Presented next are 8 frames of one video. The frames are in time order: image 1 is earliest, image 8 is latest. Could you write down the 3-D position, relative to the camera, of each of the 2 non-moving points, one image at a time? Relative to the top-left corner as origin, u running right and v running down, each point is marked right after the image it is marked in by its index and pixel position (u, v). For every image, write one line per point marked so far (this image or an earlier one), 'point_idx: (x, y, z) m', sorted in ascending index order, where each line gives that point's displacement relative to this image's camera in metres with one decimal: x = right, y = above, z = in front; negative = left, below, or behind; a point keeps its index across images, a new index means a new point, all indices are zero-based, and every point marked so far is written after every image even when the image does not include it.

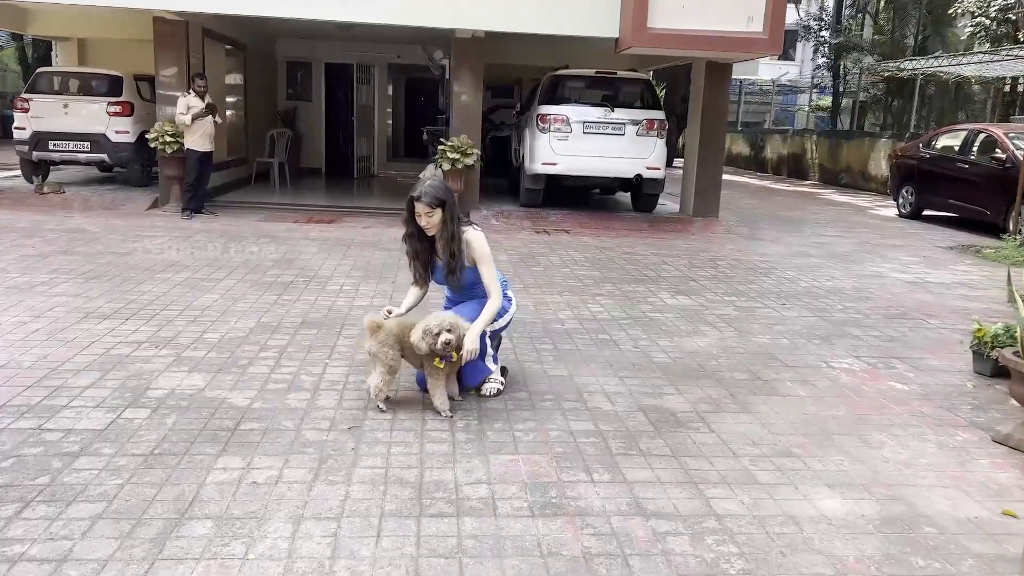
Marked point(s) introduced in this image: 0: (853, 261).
0: (+3.8, +0.3, +8.9) m
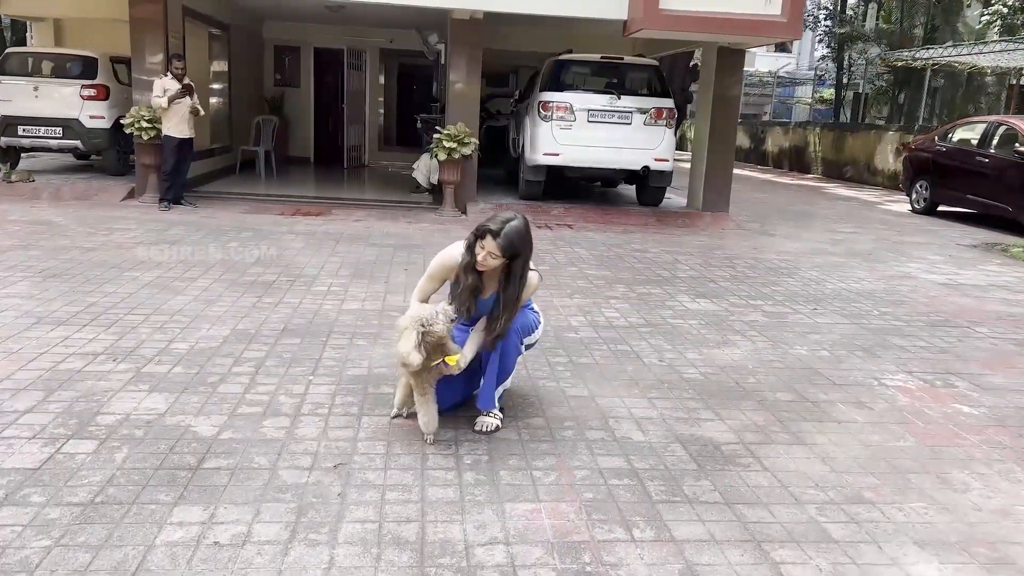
0: (+3.8, +0.3, +8.4) m
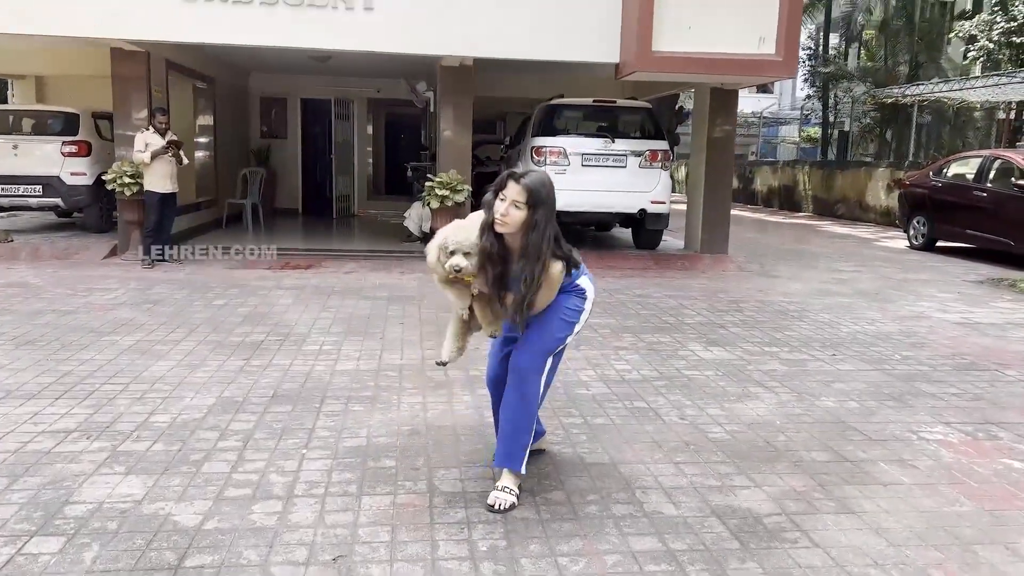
0: (+3.7, -0.1, +8.1) m
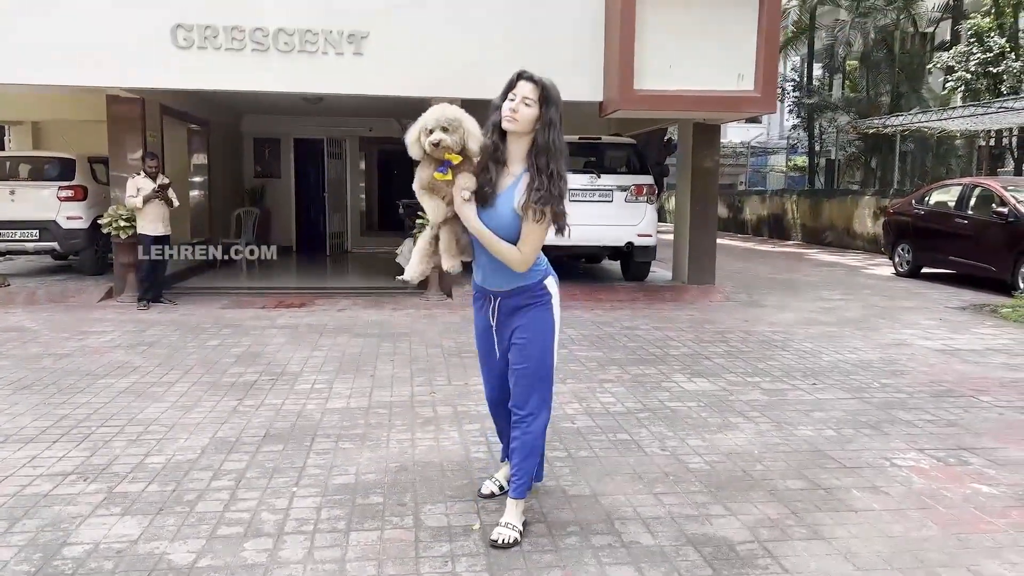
0: (+3.6, -0.4, +8.3) m
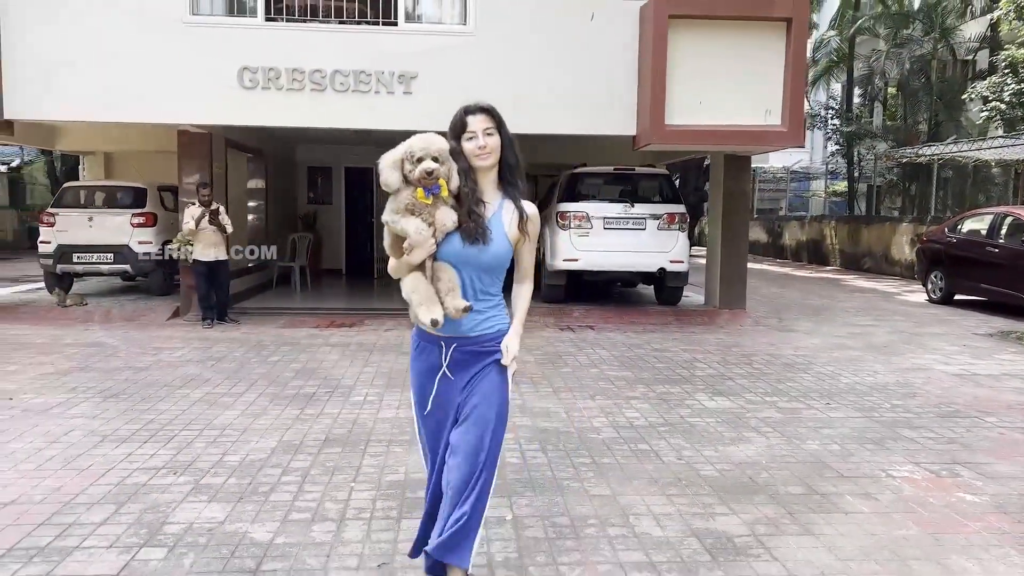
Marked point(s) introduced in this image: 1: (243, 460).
0: (+4.0, -0.7, +8.6) m
1: (-1.5, -1.0, +4.6) m
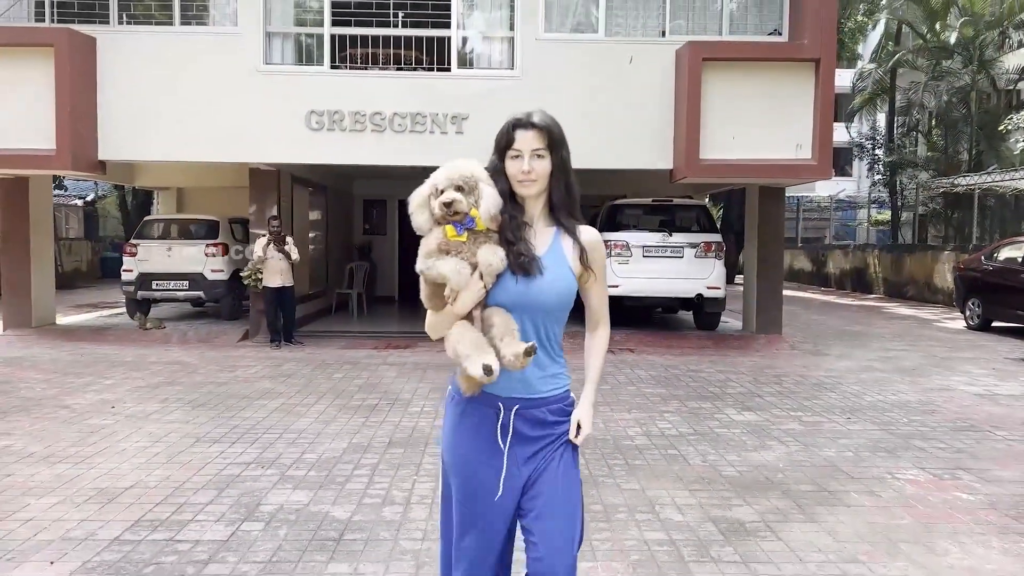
0: (+4.5, -1.0, +9.0) m
1: (-1.3, -1.1, +5.3) m
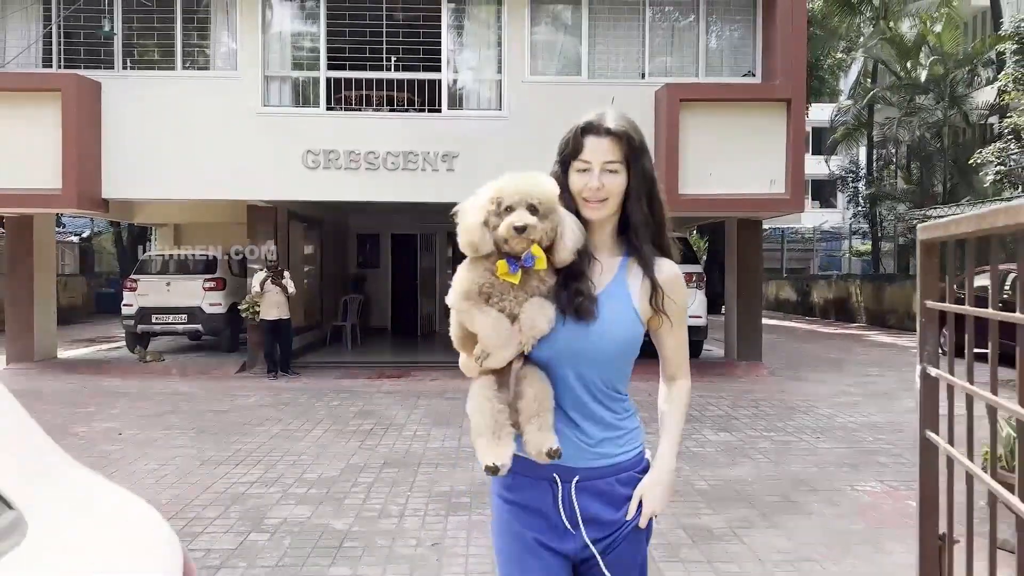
0: (+4.4, -1.3, +9.4) m
1: (-1.3, -1.3, +5.7) m
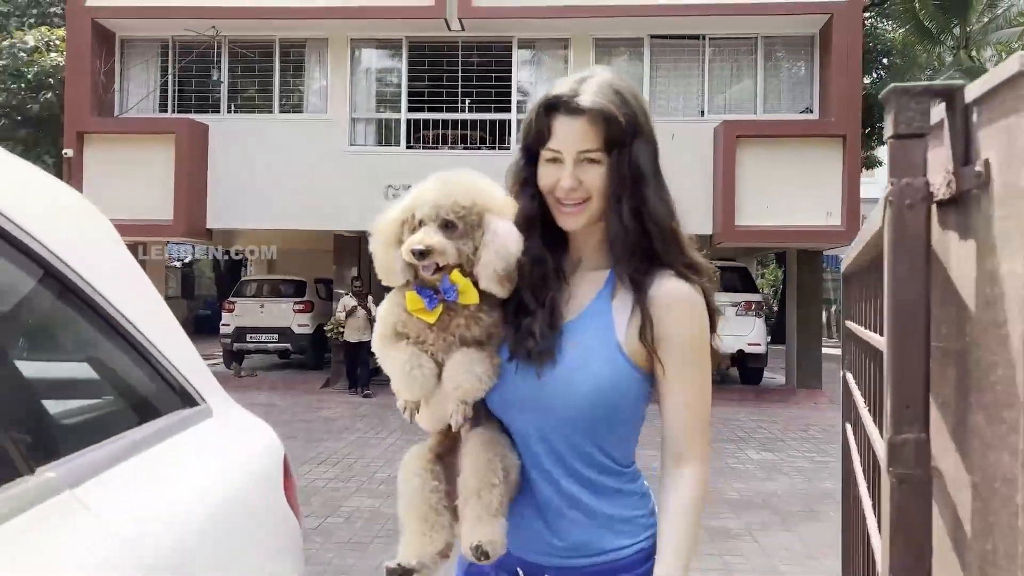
0: (+5.1, -1.6, +9.6) m
1: (-1.0, -1.5, +6.4) m
